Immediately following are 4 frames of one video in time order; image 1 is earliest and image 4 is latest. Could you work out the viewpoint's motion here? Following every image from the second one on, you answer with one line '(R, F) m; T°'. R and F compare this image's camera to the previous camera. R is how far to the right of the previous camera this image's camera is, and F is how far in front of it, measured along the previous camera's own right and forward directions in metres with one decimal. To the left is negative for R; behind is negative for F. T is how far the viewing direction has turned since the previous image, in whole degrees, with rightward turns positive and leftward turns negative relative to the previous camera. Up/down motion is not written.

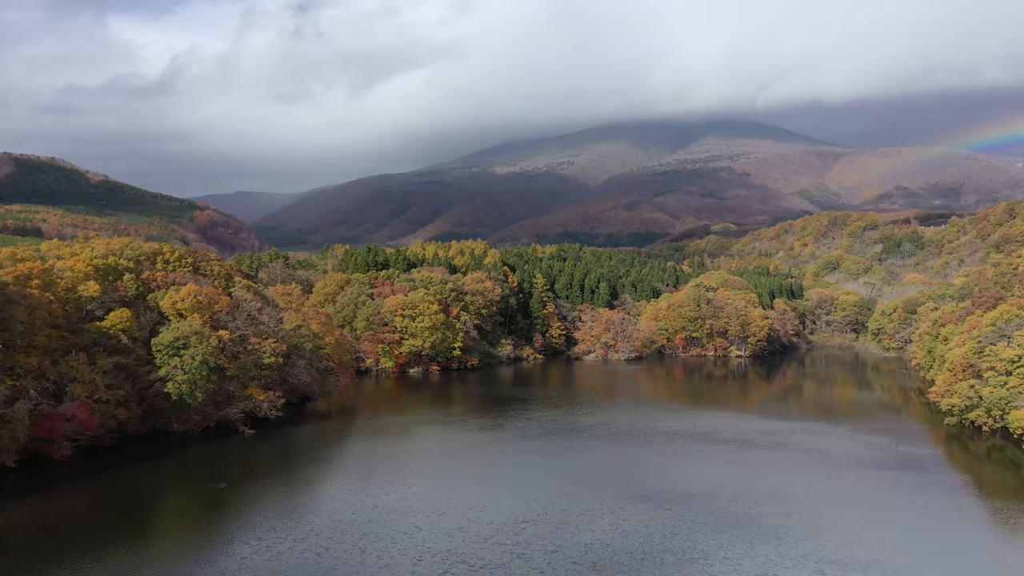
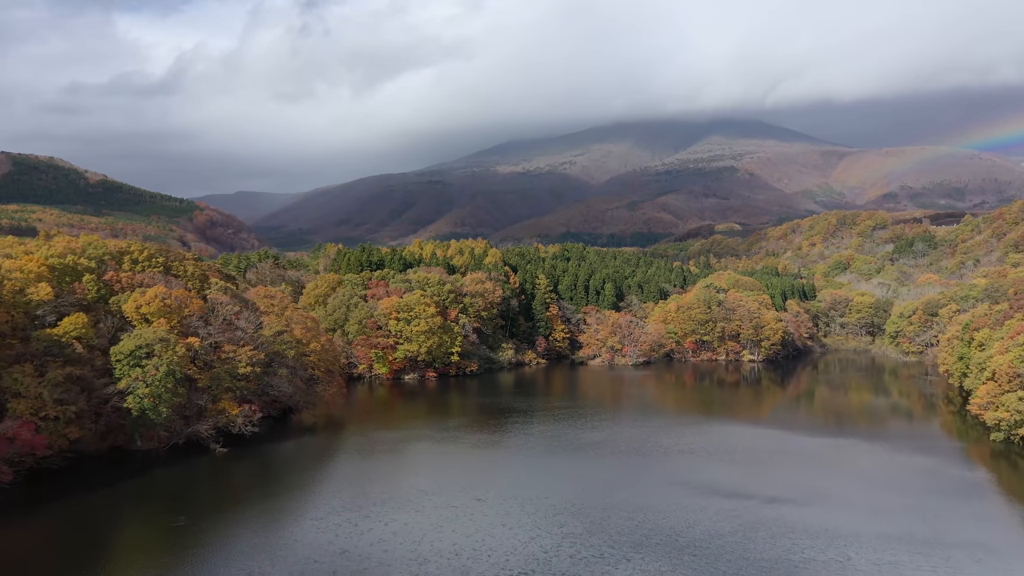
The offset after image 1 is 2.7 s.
(+0.1, +4.1) m; 0°
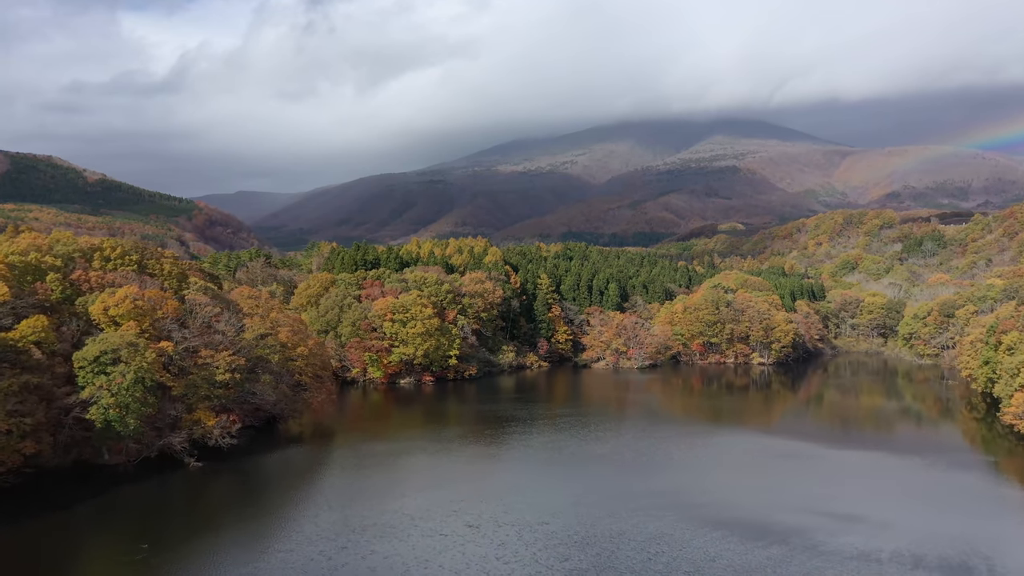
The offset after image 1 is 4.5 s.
(+0.1, +3.0) m; 0°
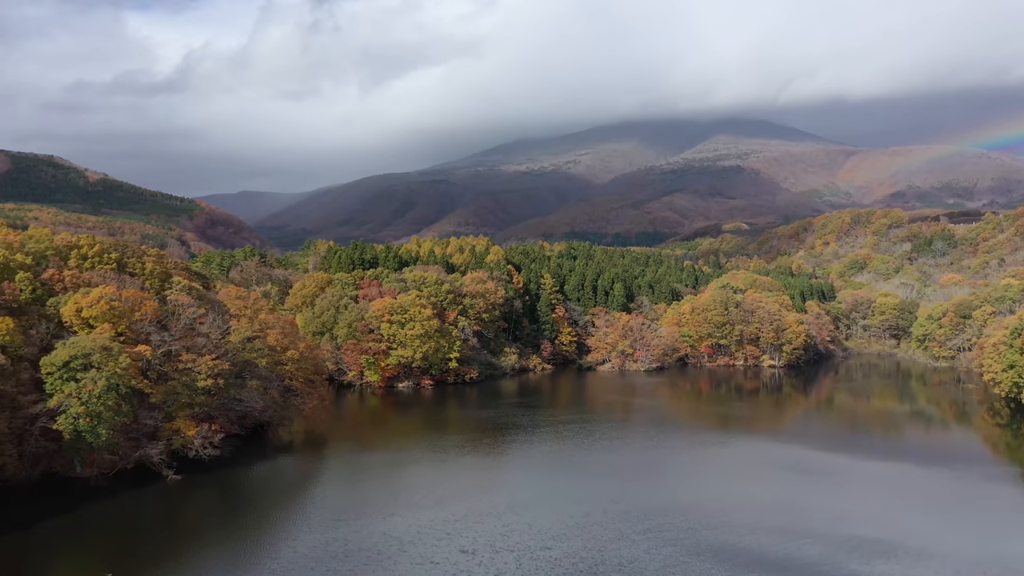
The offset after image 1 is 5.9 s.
(0.0, +2.4) m; 0°
